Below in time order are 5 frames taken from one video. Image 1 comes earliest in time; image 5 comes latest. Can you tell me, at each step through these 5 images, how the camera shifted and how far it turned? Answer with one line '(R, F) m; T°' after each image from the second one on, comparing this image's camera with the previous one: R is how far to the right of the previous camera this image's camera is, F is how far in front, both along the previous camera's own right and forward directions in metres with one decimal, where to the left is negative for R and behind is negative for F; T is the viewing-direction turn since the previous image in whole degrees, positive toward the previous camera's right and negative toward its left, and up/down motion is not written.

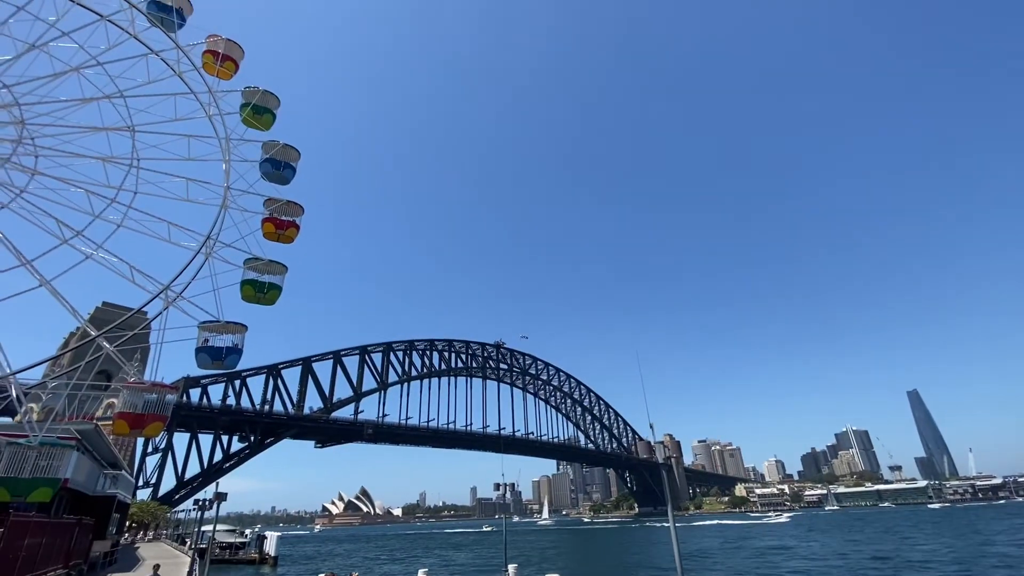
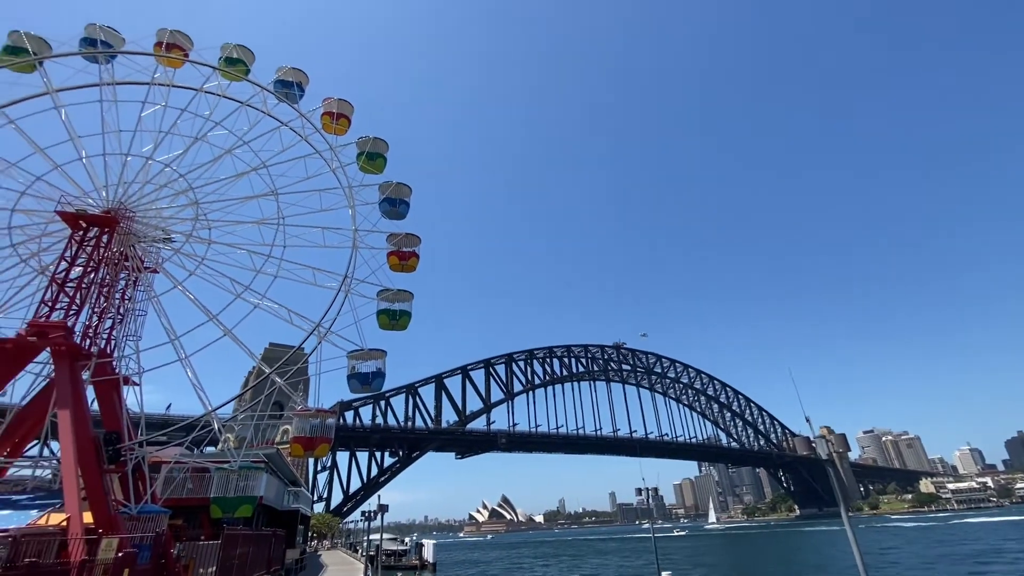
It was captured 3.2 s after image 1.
(-10.9, -6.8) m; -13°
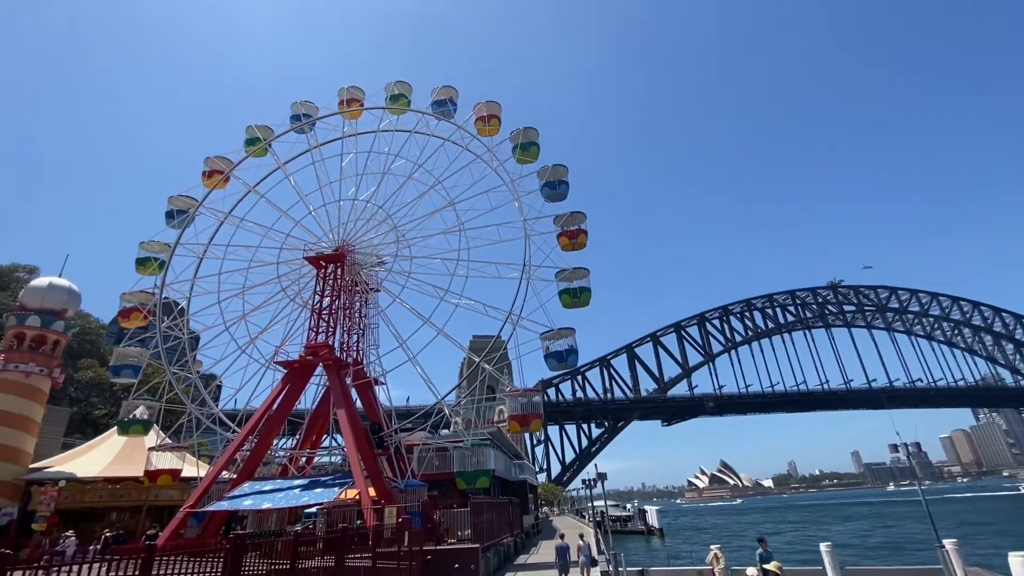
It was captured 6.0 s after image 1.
(-2.1, -5.1) m; -21°
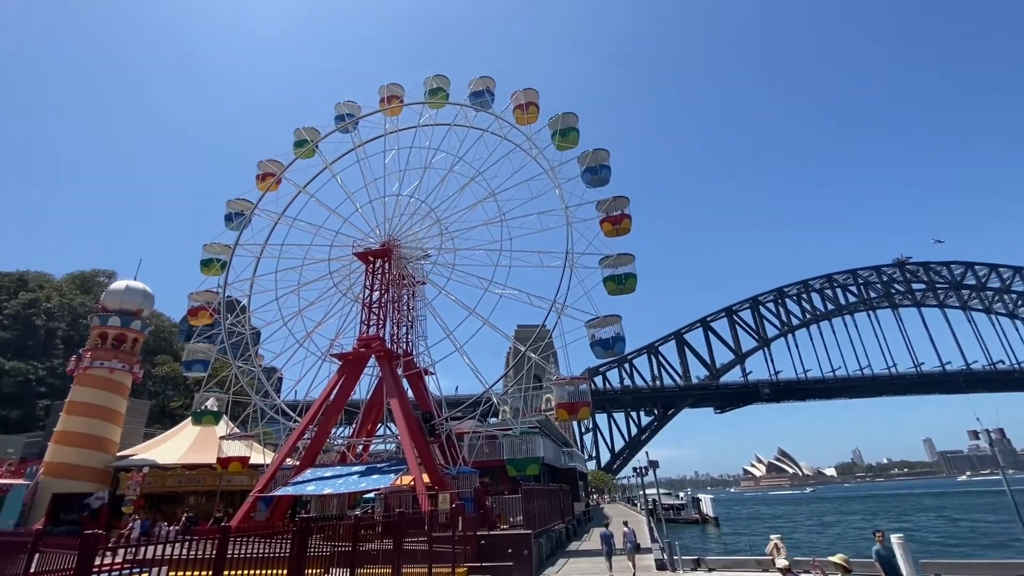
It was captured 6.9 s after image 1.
(0.0, +0.1) m; -5°
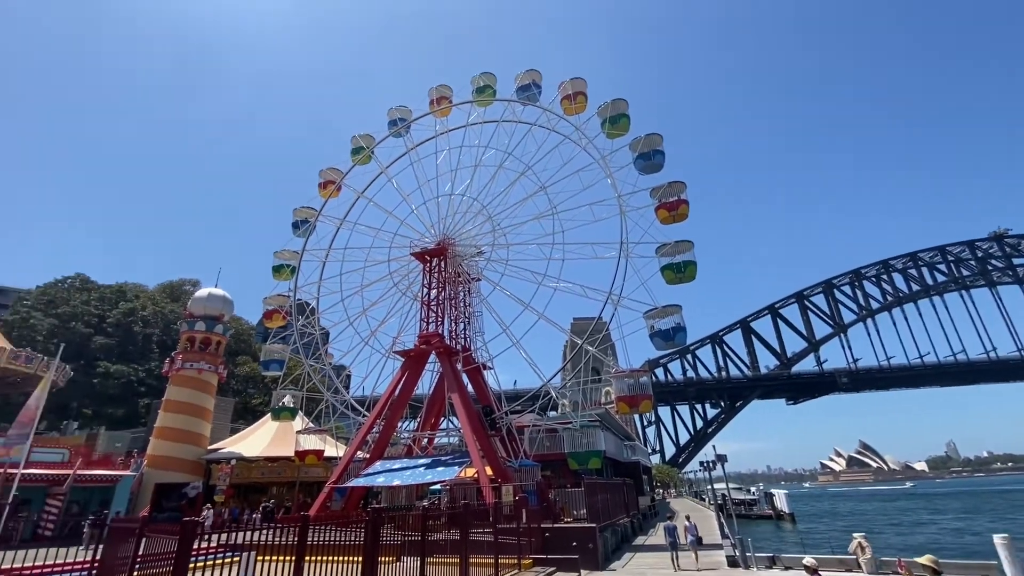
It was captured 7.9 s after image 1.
(0.0, 0.0) m; -7°
